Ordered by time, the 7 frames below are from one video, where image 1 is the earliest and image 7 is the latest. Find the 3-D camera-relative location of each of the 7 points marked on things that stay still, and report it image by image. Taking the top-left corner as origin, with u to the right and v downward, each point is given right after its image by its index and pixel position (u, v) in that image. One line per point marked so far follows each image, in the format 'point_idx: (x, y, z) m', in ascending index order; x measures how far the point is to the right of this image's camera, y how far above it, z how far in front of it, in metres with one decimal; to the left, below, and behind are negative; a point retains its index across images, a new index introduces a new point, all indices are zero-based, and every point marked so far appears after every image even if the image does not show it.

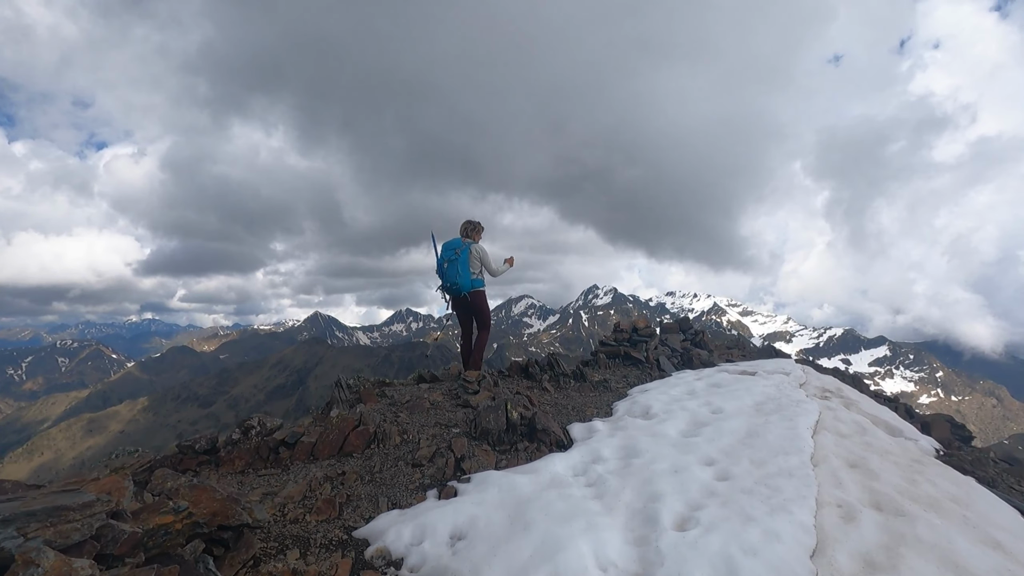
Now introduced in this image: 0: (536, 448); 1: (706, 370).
0: (+0.5, -3.3, +9.9) m
1: (+7.0, -3.1, +18.0) m
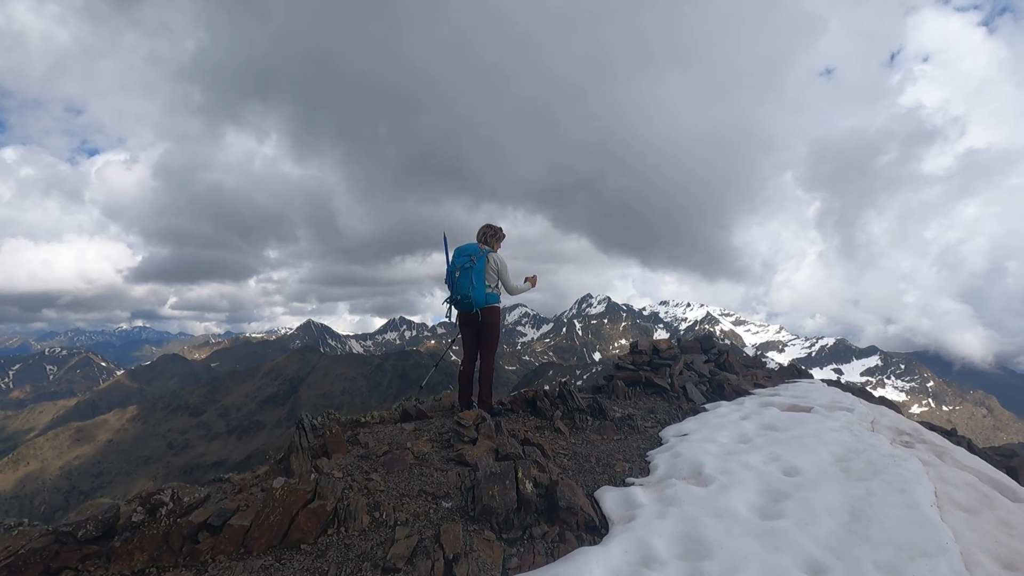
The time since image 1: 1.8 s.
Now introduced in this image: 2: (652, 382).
0: (+0.7, -3.6, +7.1) m
1: (+7.1, -3.6, +15.3) m
2: (+4.8, -3.2, +16.5) m
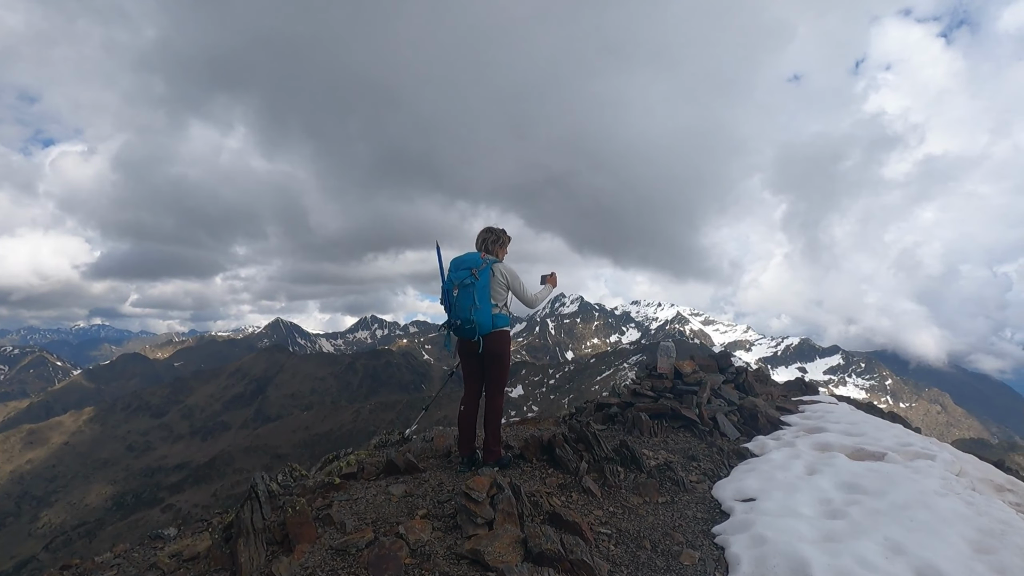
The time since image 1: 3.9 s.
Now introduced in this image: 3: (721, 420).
0: (+1.3, -4.1, +4.5) m
1: (+7.2, -4.1, +13.1) m
2: (+4.9, -3.7, +14.2) m
3: (+6.1, -3.9, +14.2) m
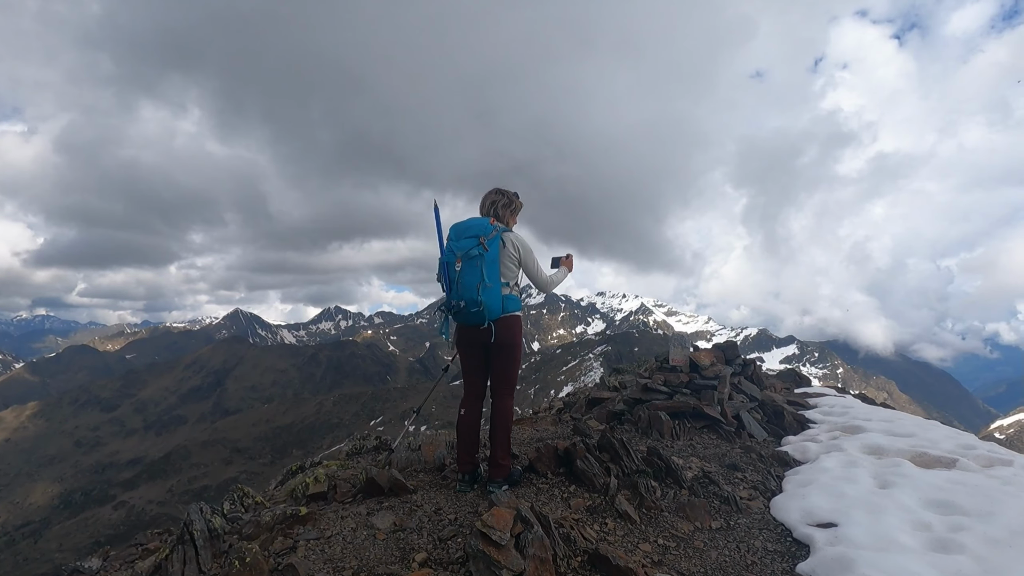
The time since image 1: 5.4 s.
0: (+1.9, -3.8, +2.6) m
1: (+7.3, -3.7, +11.6) m
2: (+4.9, -3.2, +12.5) m
3: (+6.1, -3.4, +12.6) m
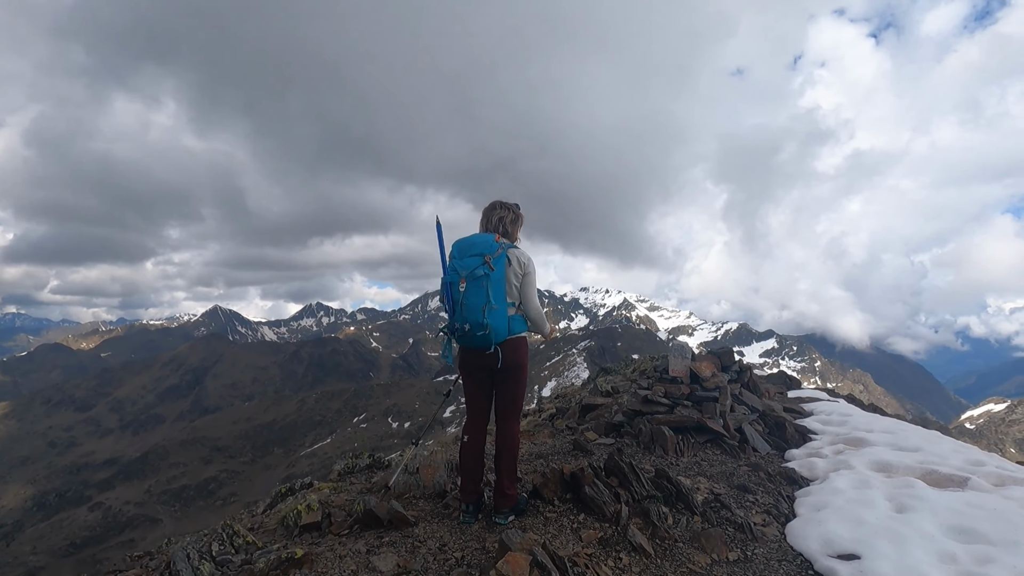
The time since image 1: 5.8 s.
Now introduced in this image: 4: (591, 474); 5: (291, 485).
0: (+2.2, -4.1, +2.3) m
1: (+7.3, -4.0, +11.4) m
2: (+4.9, -3.5, +12.2) m
3: (+6.1, -3.7, +12.4) m
4: (+1.4, -3.4, +8.9) m
5: (-5.6, -5.0, +12.3) m
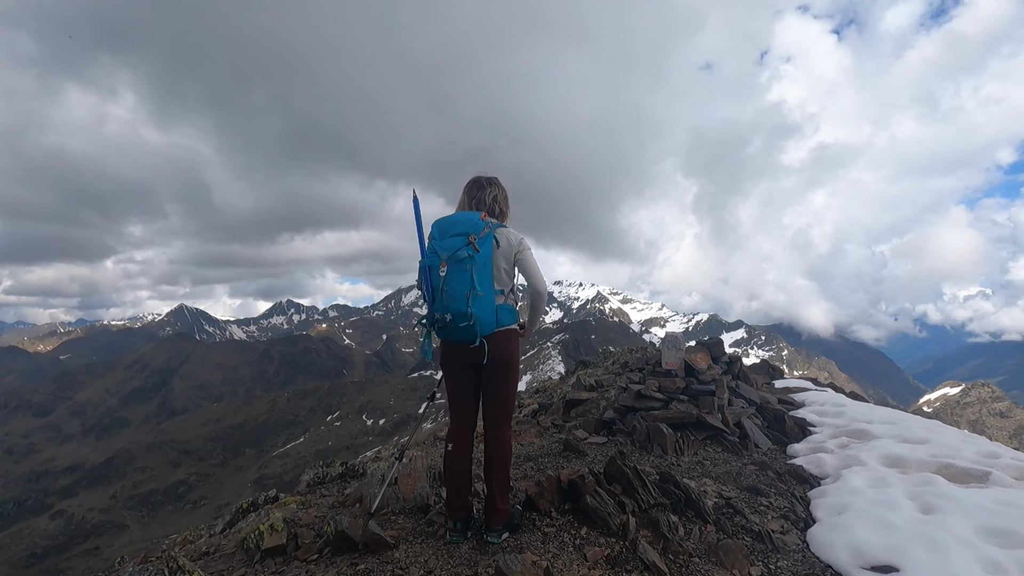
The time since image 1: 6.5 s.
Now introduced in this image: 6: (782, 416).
0: (+2.4, -4.0, +1.4) m
1: (+7.0, -3.6, +10.8) m
2: (+4.6, -3.2, +11.5) m
3: (+5.7, -3.3, +11.7) m
4: (+1.3, -3.2, +8.0) m
5: (-5.9, -4.8, +11.1) m
6: (+7.1, -3.3, +12.7) m
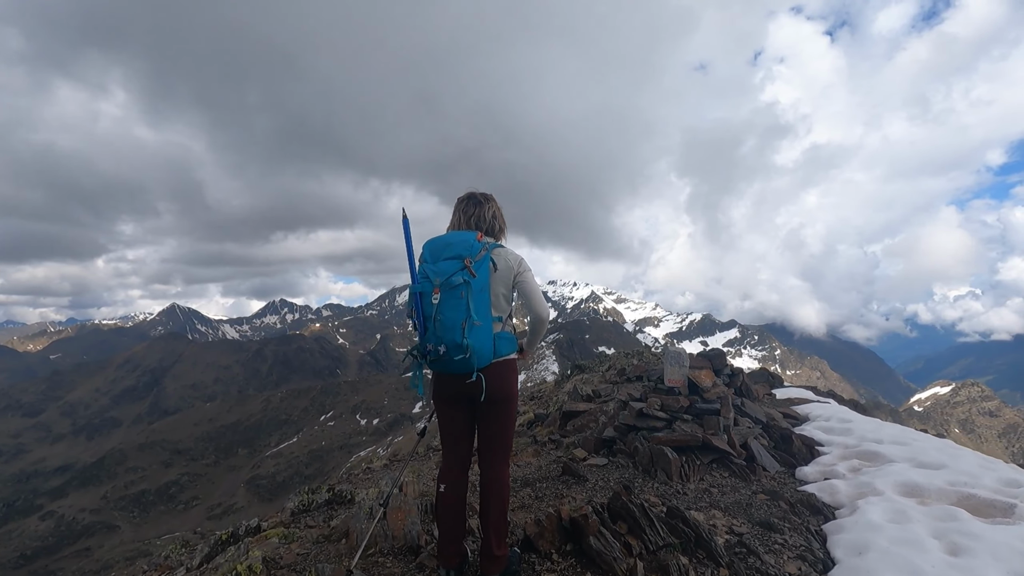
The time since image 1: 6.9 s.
0: (+2.5, -4.4, +0.9) m
1: (+6.9, -4.0, +10.3) m
2: (+4.5, -3.6, +11.0) m
3: (+5.7, -3.7, +11.2) m
4: (+1.3, -3.5, +7.4) m
5: (-5.9, -5.2, +10.4) m
6: (+7.0, -3.7, +12.2) m
